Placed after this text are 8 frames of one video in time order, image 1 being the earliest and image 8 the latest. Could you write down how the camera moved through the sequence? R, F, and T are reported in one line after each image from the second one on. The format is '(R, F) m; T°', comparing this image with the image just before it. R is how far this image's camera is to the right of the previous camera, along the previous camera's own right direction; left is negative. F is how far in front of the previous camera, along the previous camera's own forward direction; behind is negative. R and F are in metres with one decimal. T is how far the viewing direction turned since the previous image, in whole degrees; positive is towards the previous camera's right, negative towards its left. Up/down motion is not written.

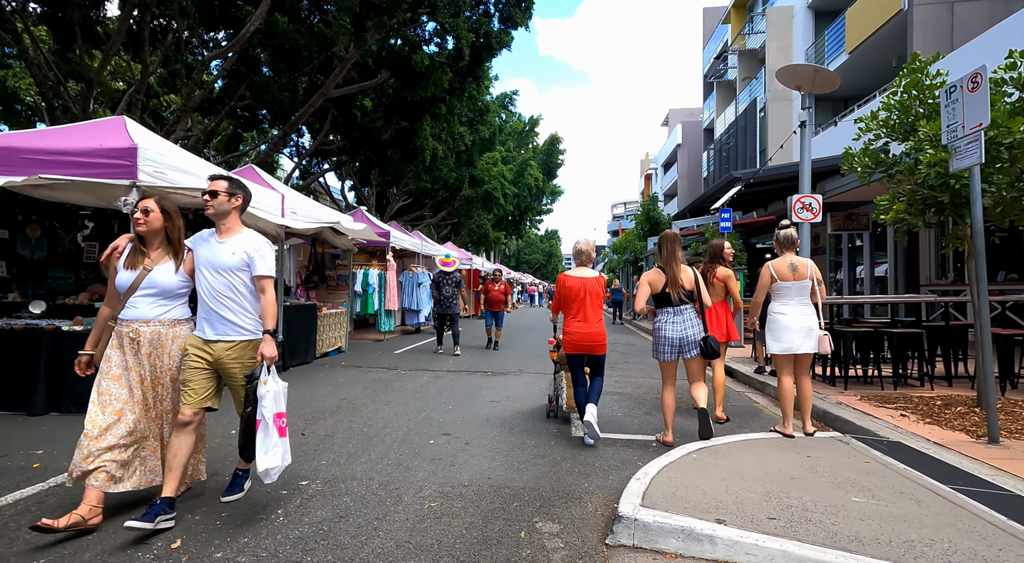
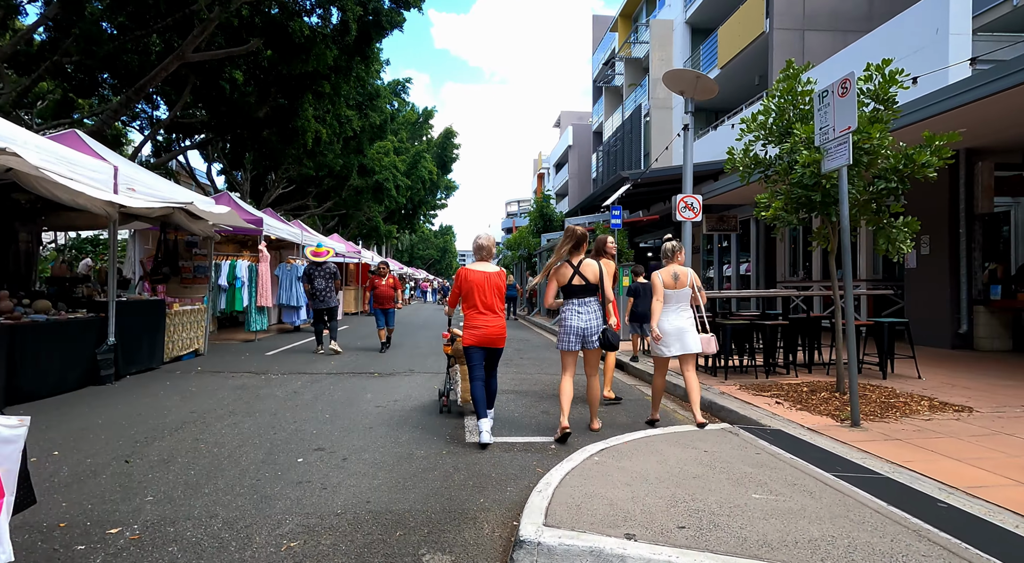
(0.0, +0.4) m; +10°
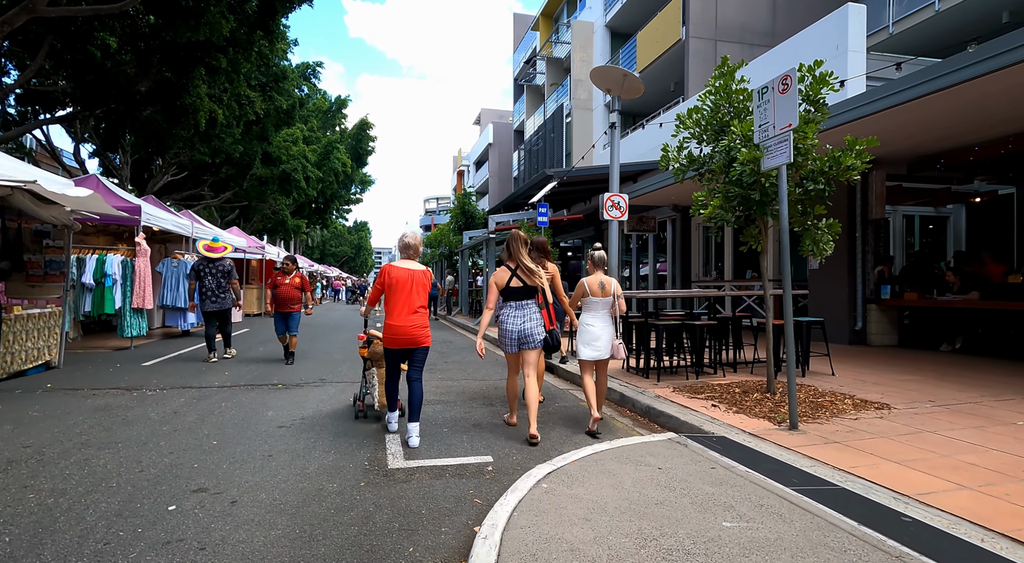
(-0.1, +0.5) m; +8°
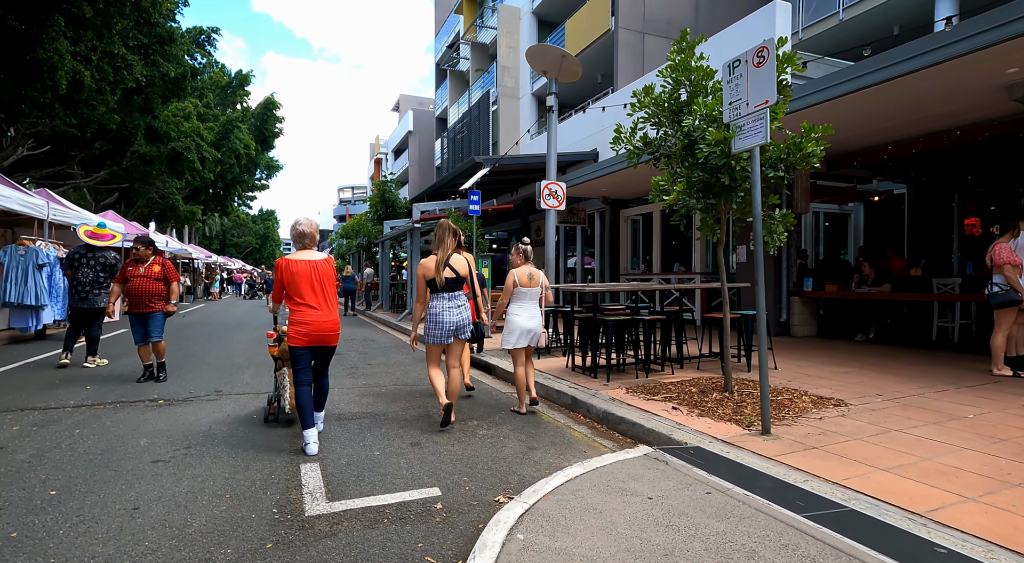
(-0.2, +0.7) m; +8°
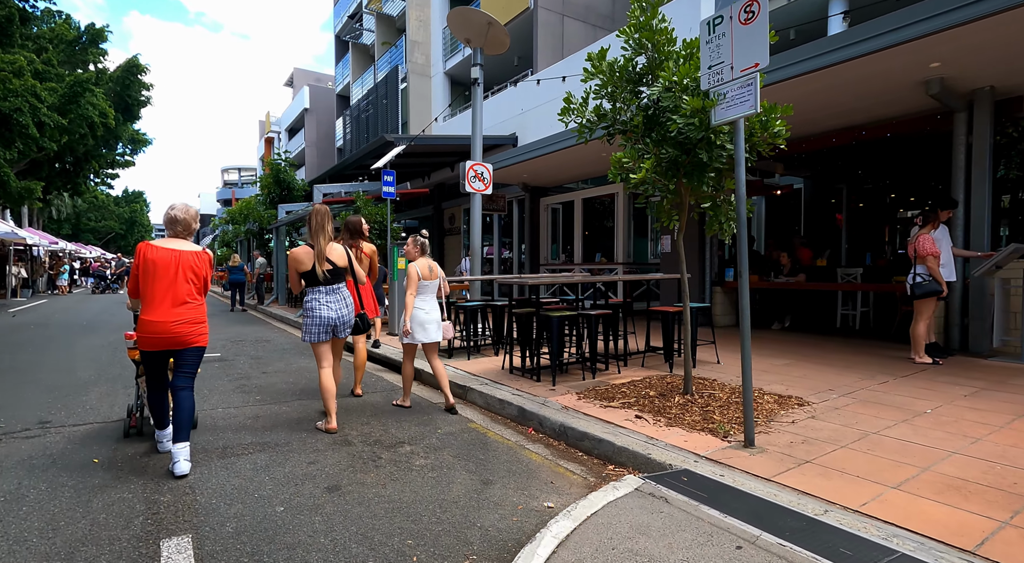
(-0.2, +0.9) m; +9°
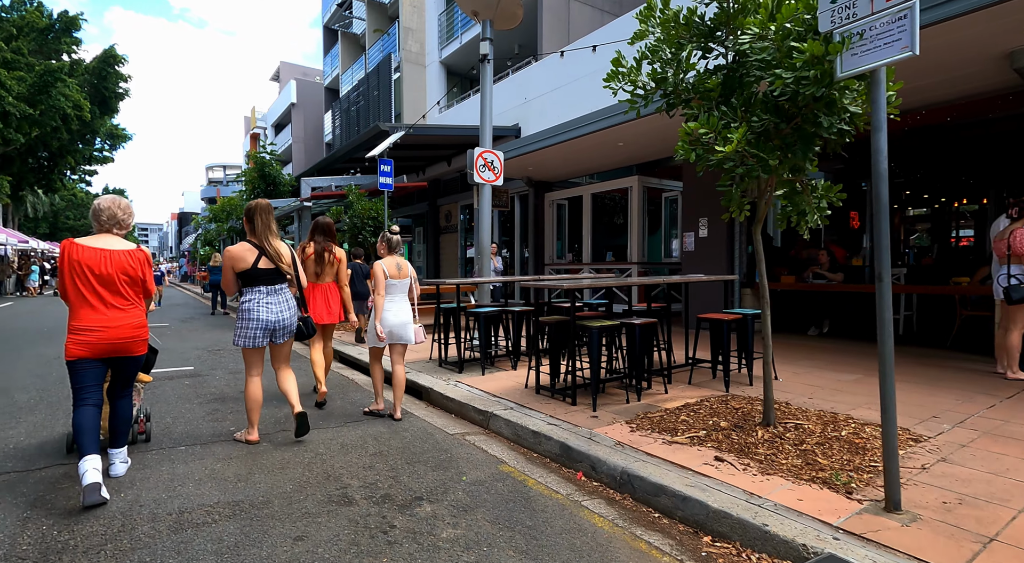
(-0.3, +1.0) m; +1°
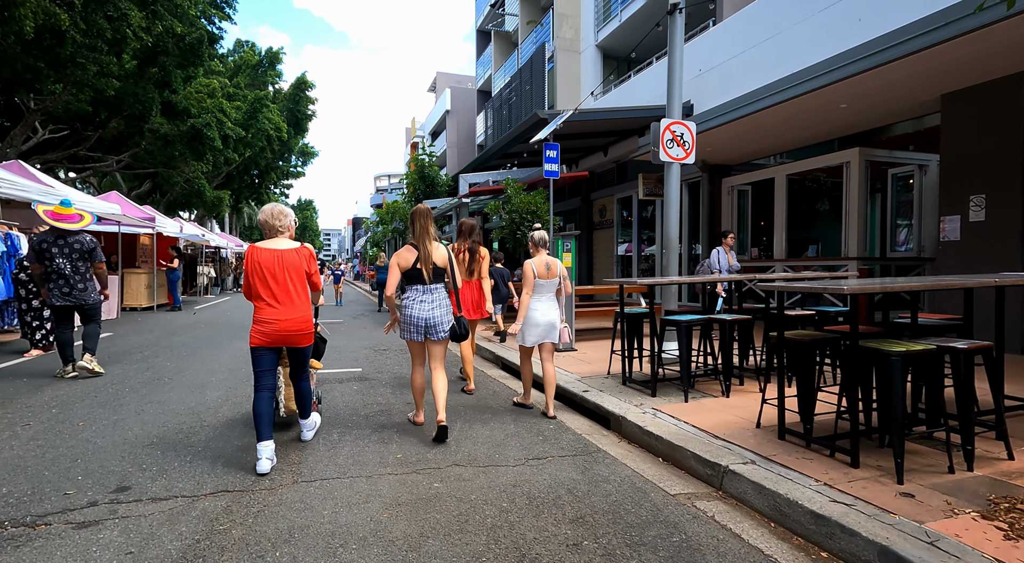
(-0.6, +1.2) m; -14°
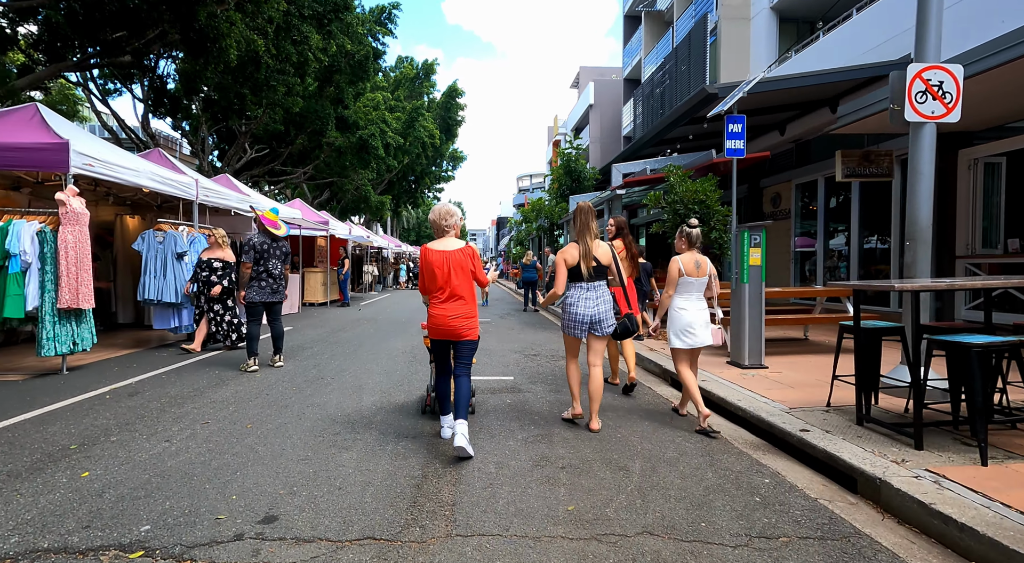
(-0.4, +1.2) m; -14°
